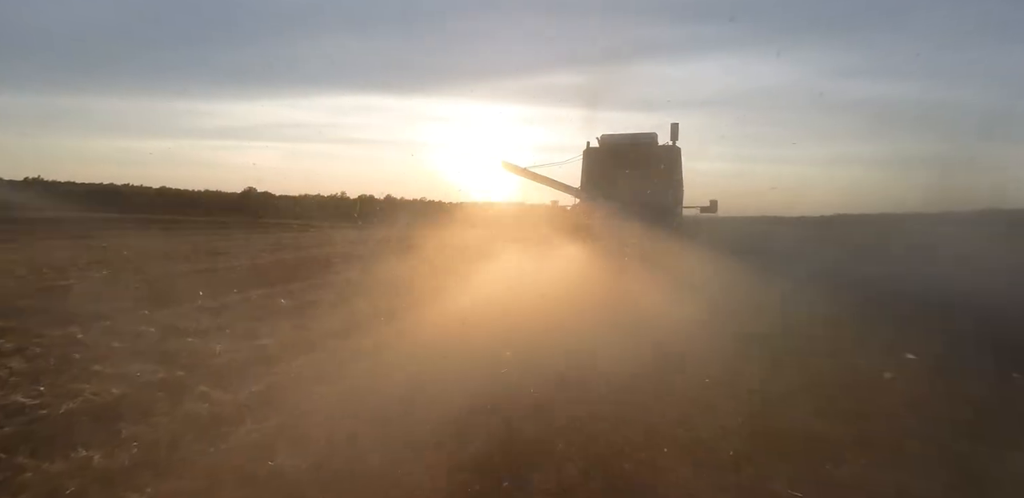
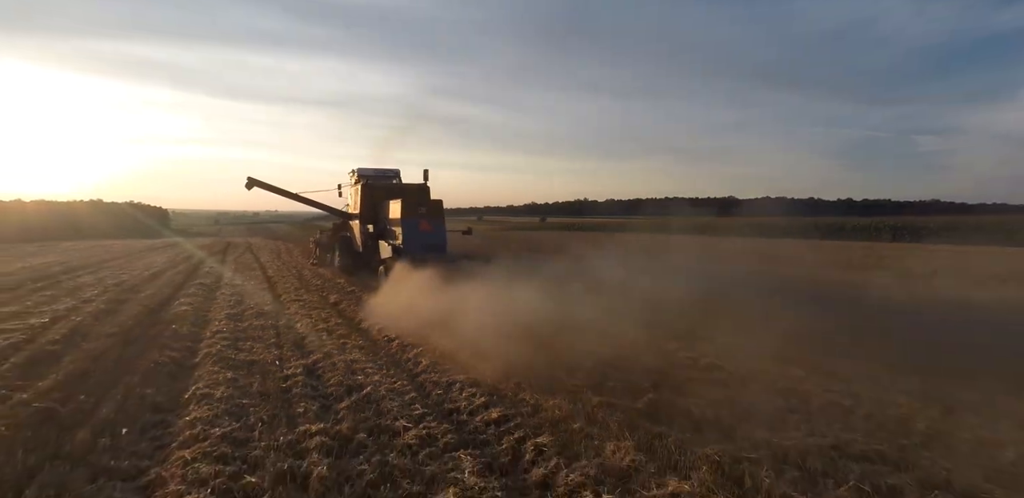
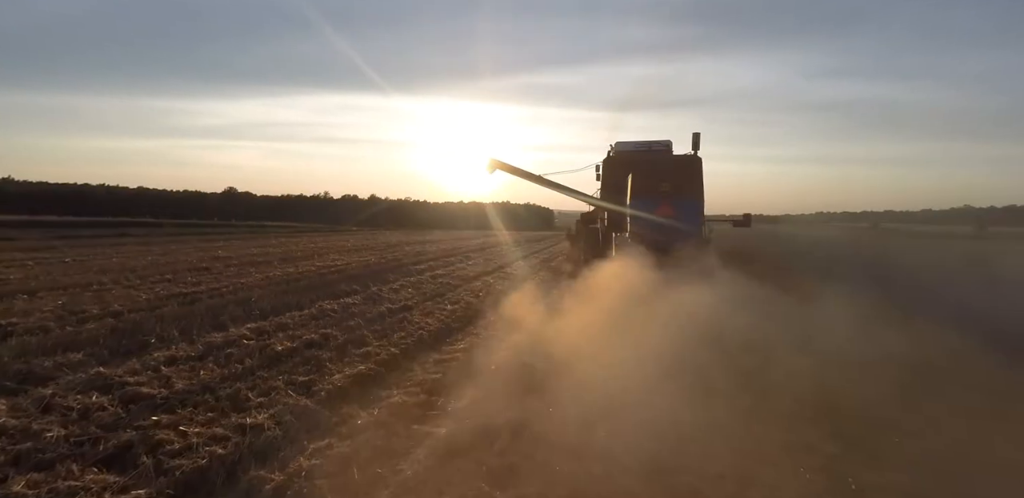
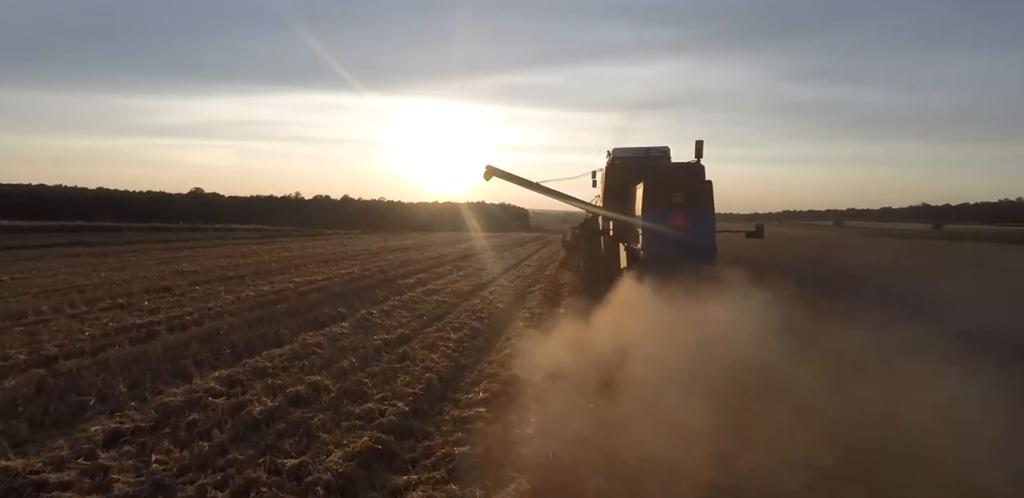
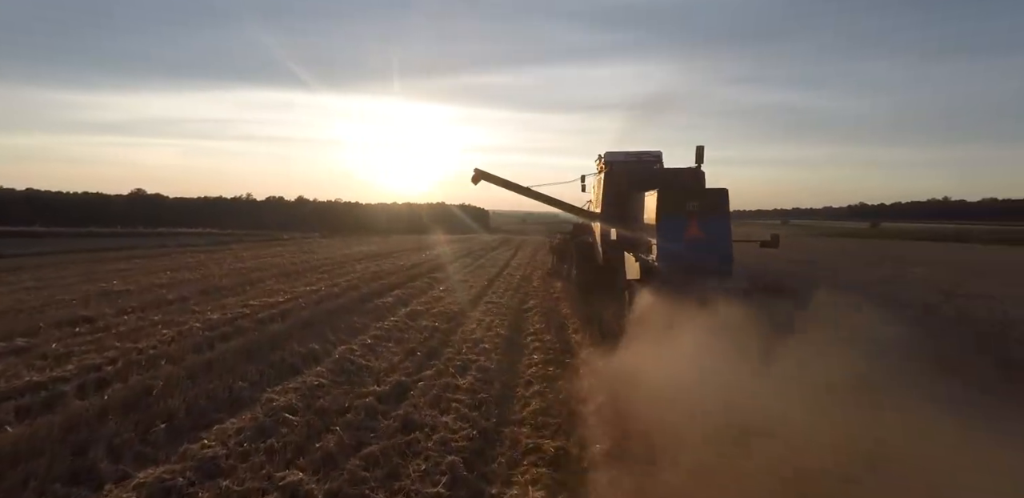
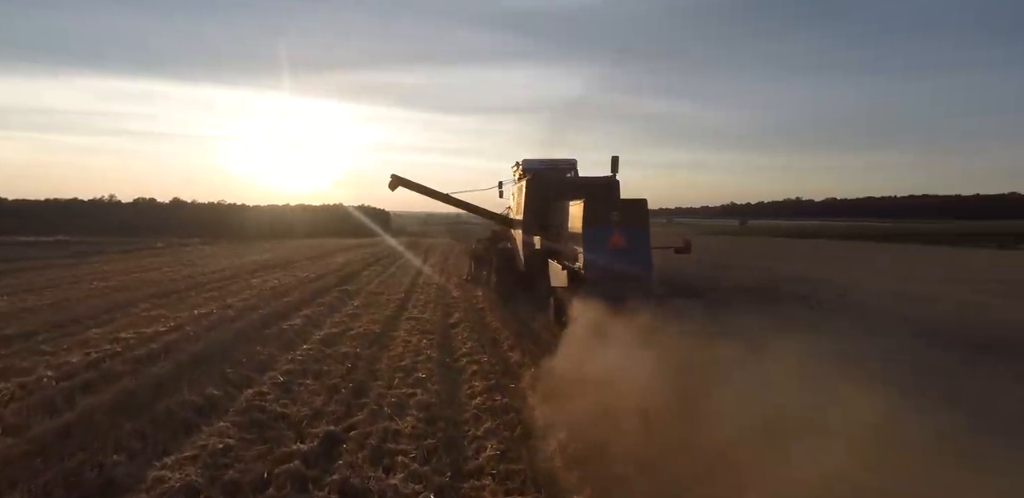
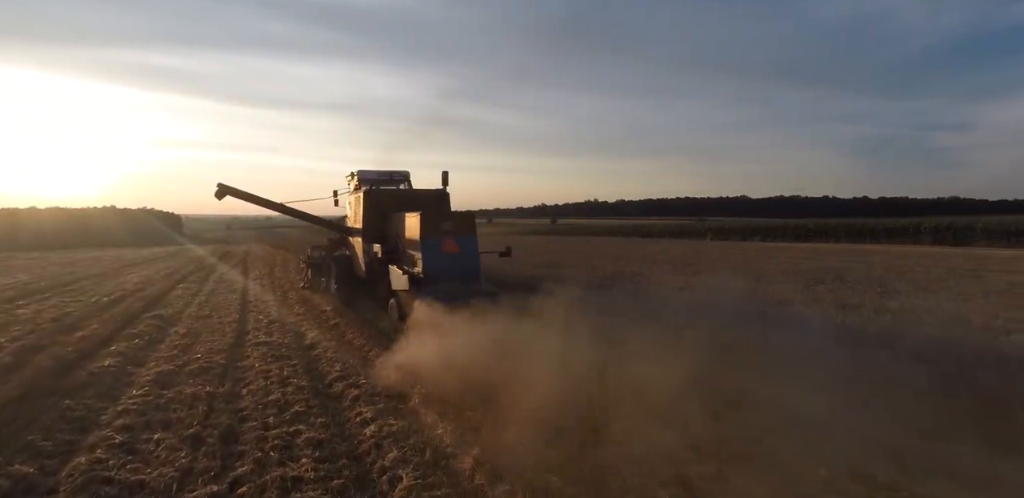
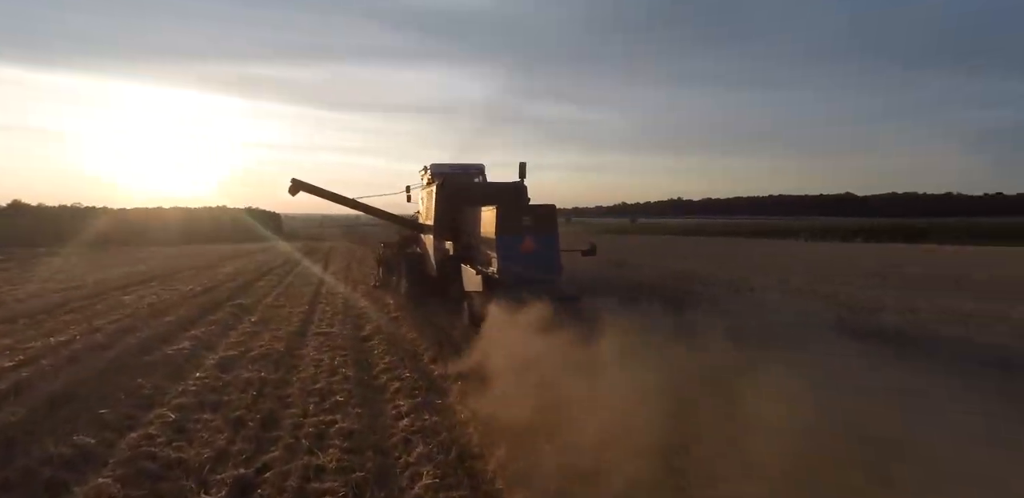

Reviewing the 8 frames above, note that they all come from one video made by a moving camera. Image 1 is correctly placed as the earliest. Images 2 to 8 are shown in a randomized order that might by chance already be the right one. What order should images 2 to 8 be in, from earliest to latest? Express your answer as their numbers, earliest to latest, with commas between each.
3, 4, 5, 6, 8, 7, 2
